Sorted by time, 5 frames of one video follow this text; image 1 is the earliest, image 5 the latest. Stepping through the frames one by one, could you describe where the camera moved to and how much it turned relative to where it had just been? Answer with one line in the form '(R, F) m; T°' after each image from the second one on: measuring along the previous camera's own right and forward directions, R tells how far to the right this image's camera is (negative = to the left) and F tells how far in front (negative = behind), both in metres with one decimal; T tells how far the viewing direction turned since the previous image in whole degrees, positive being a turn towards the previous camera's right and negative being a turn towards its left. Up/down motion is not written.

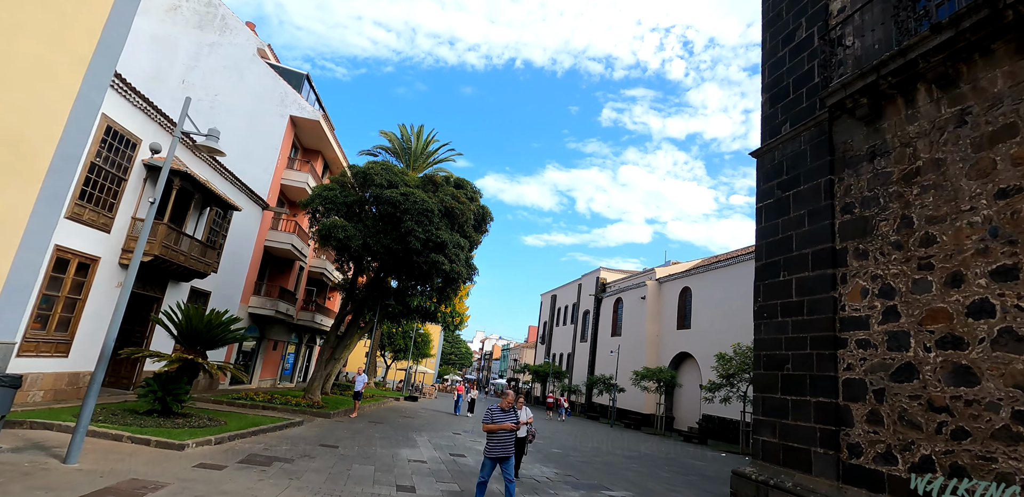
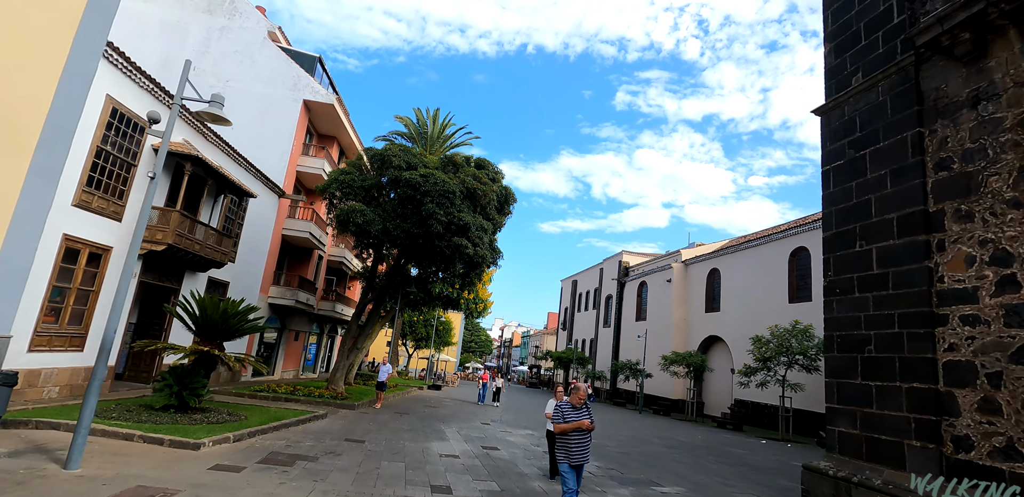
(-0.3, +0.8) m; -2°
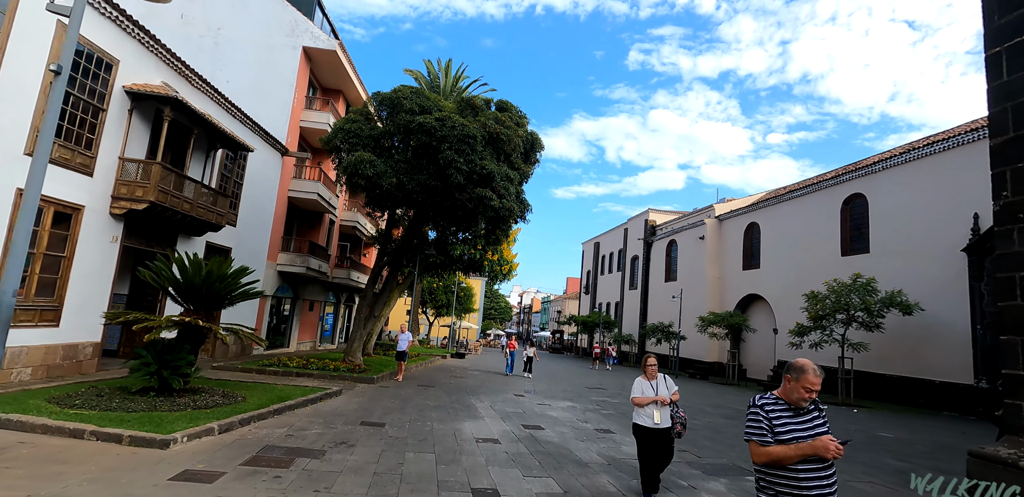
(-0.5, +1.9) m; -2°
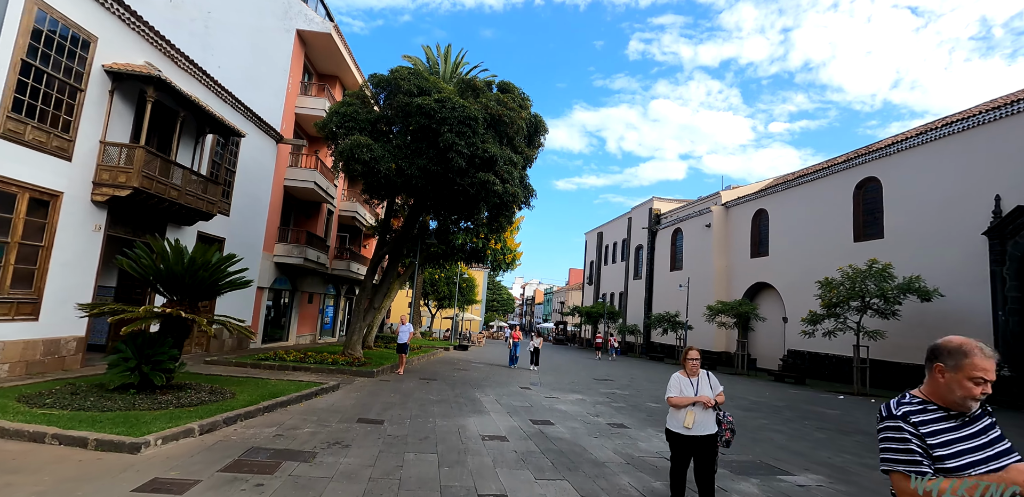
(-0.1, +0.6) m; 0°
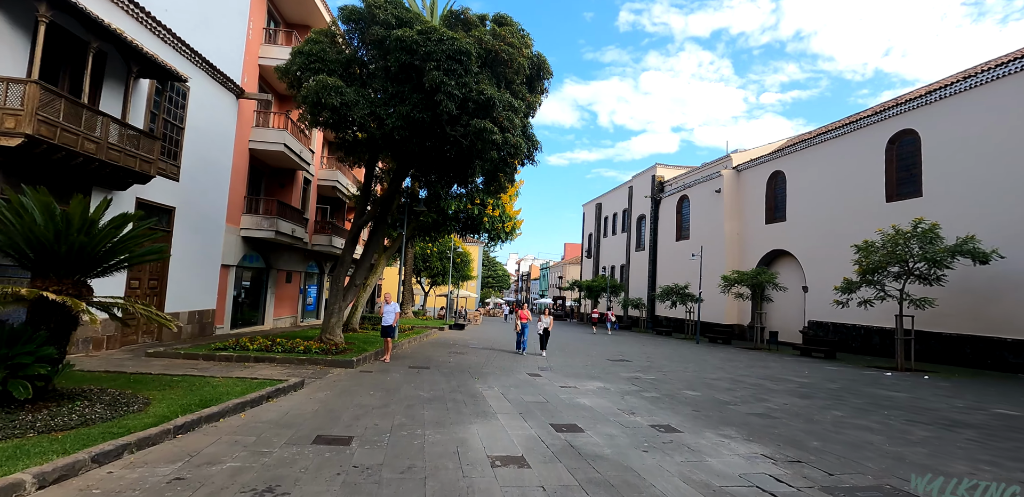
(-0.2, +2.2) m; +1°
